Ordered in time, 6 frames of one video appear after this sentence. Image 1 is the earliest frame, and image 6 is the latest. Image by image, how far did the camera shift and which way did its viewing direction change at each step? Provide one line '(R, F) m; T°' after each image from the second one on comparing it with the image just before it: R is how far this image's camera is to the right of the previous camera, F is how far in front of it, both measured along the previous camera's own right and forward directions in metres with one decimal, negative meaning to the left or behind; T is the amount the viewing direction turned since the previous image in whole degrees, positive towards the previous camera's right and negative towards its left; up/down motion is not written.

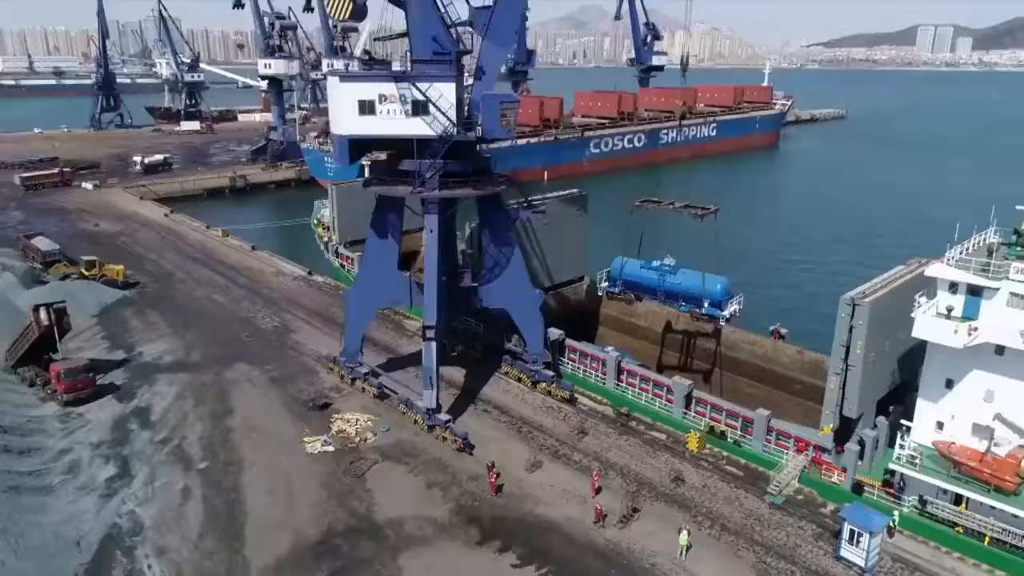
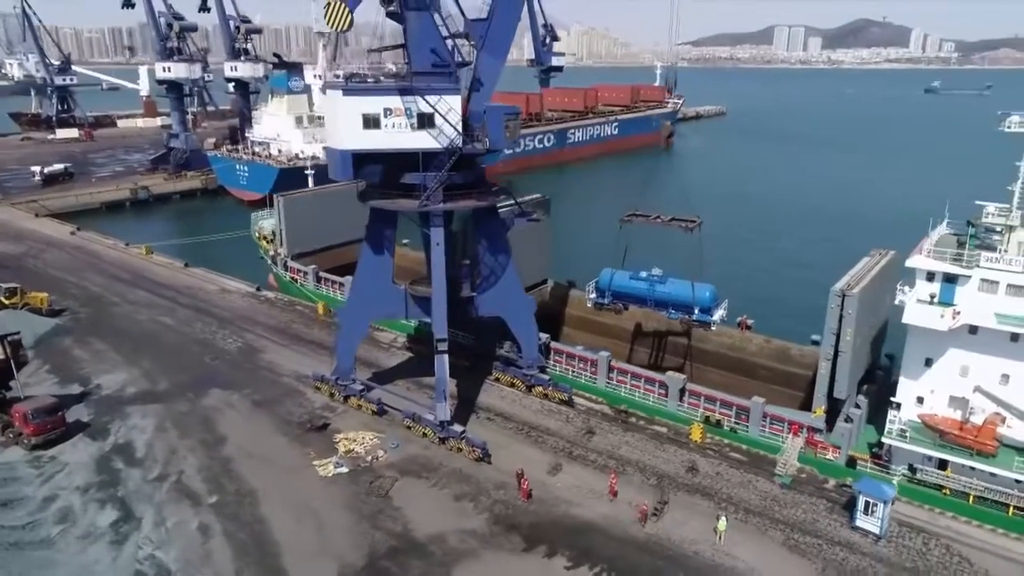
(-3.0, 0.0) m; +9°
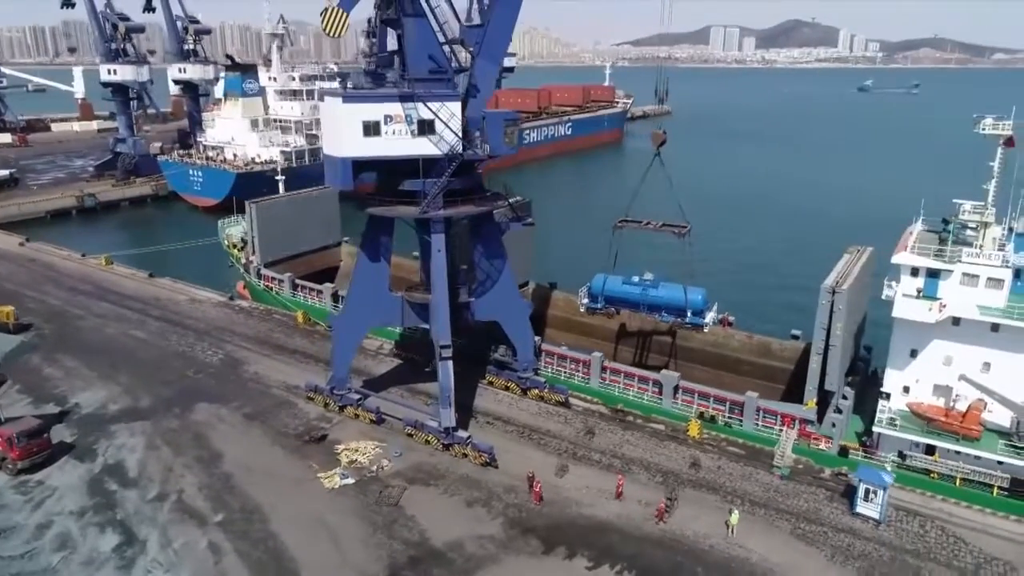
(-1.4, -0.1) m; +4°
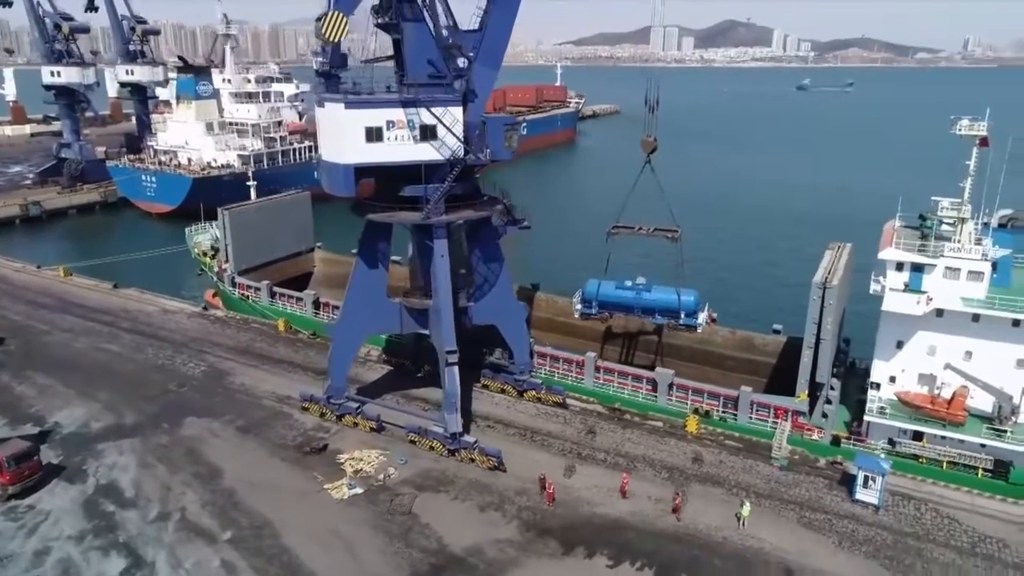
(-1.4, 0.0) m; +4°
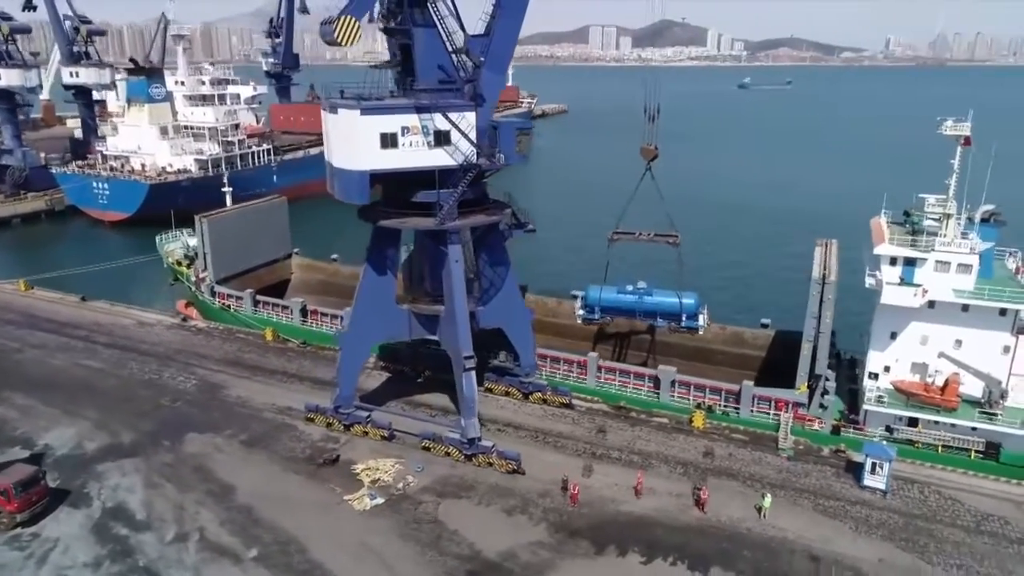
(-1.8, 0.0) m; +4°
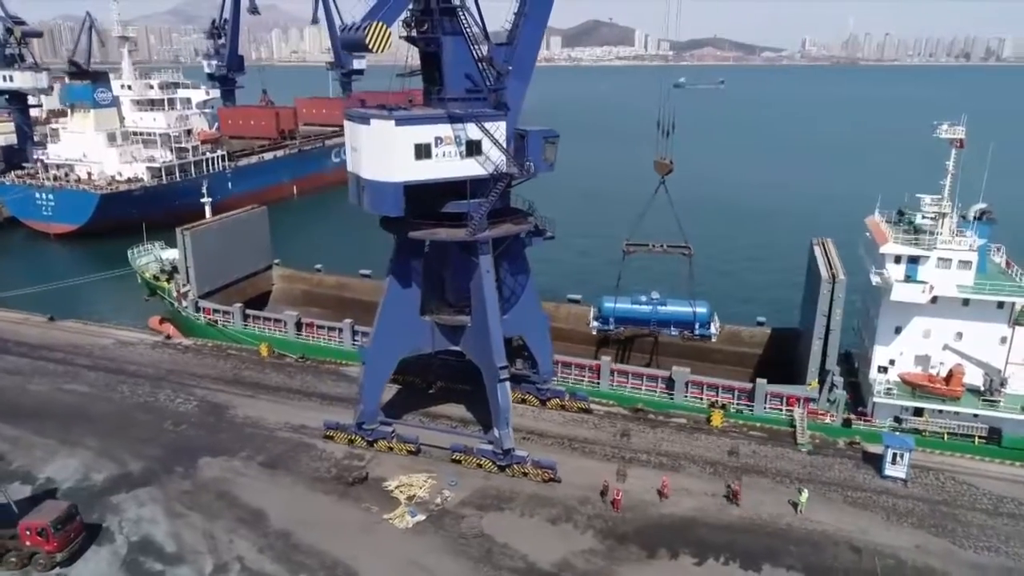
(-2.4, +0.2) m; +5°
